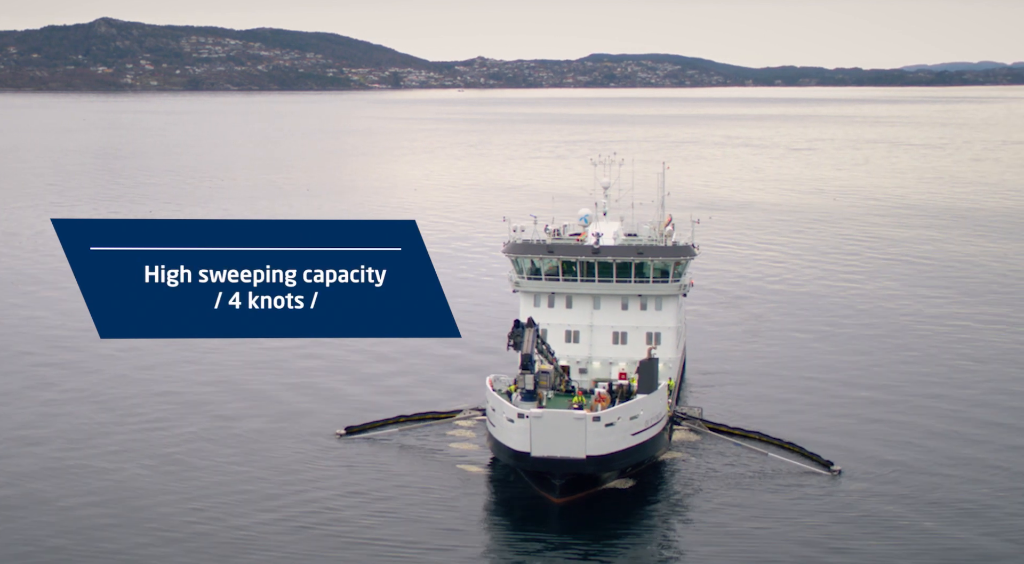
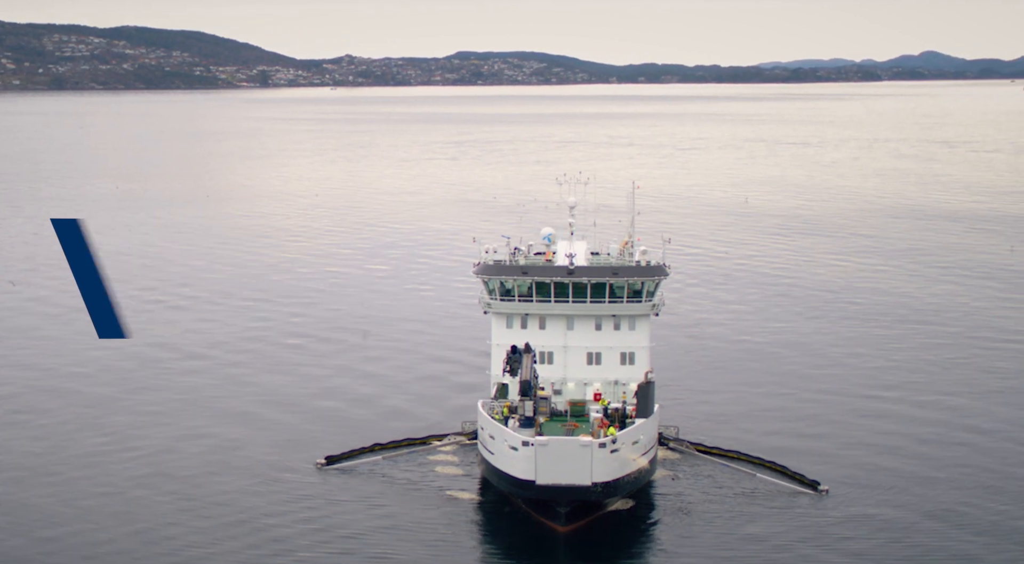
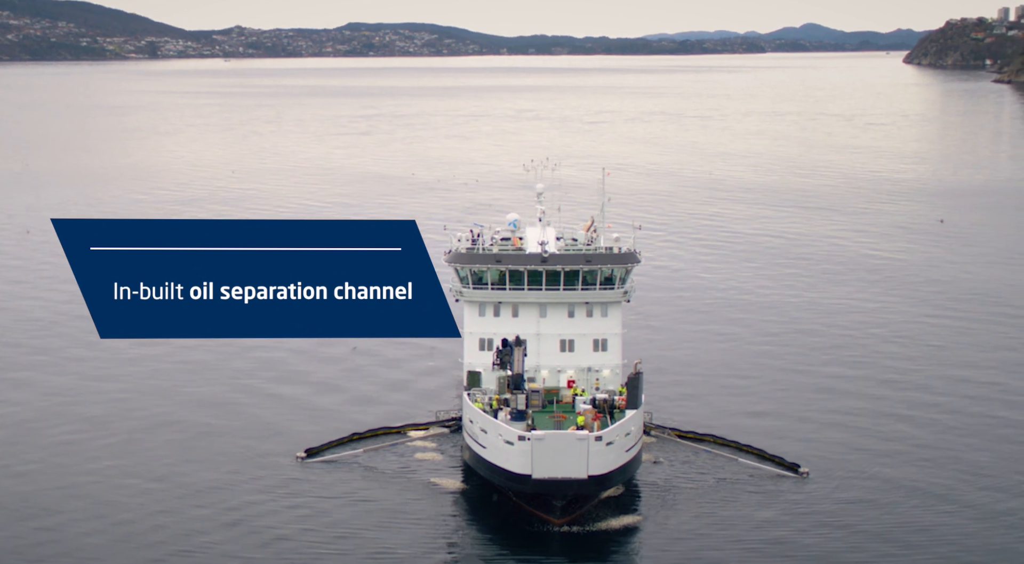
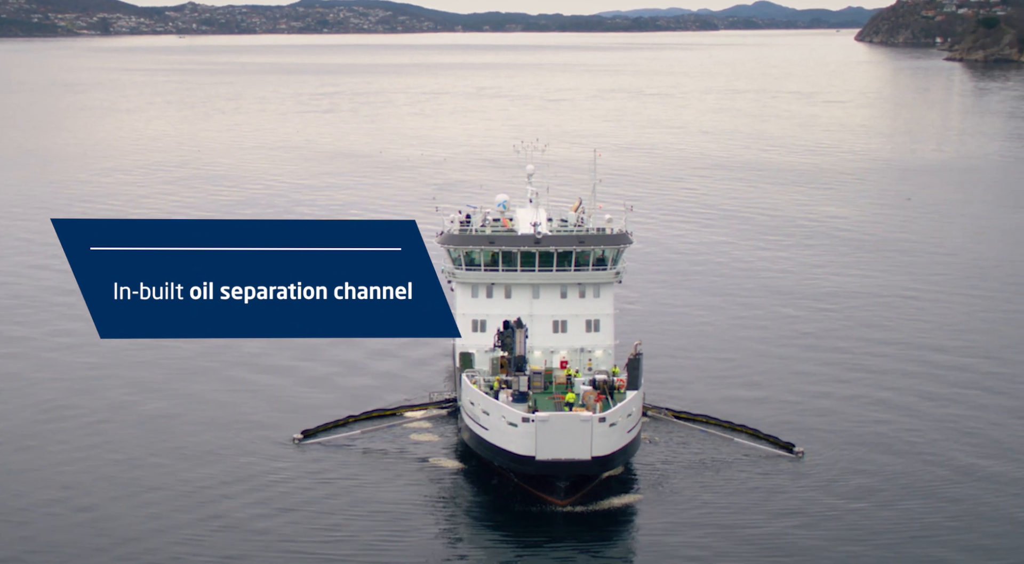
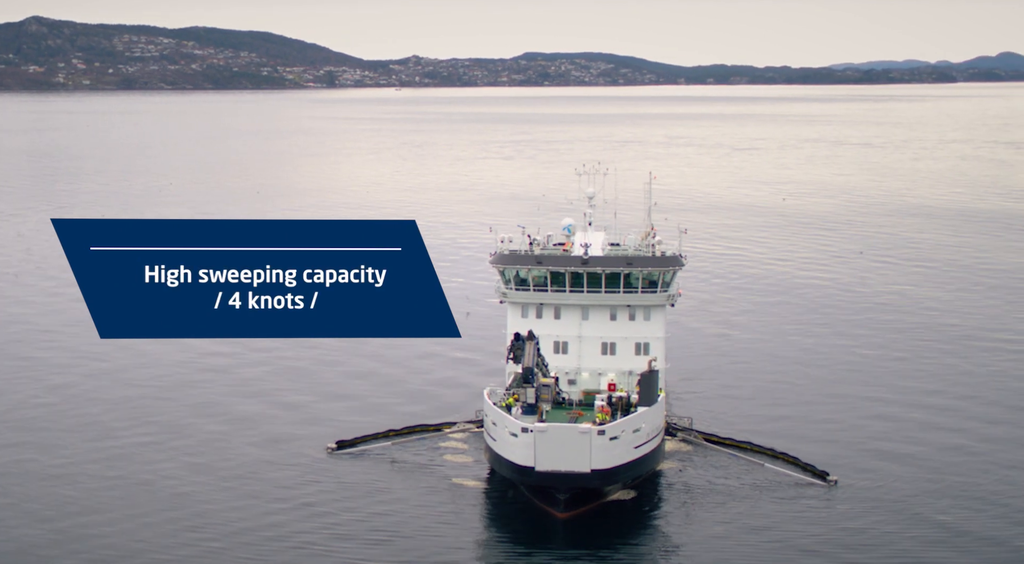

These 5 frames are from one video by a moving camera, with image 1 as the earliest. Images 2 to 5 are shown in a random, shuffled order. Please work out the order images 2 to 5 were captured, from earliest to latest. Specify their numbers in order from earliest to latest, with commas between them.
5, 2, 3, 4
